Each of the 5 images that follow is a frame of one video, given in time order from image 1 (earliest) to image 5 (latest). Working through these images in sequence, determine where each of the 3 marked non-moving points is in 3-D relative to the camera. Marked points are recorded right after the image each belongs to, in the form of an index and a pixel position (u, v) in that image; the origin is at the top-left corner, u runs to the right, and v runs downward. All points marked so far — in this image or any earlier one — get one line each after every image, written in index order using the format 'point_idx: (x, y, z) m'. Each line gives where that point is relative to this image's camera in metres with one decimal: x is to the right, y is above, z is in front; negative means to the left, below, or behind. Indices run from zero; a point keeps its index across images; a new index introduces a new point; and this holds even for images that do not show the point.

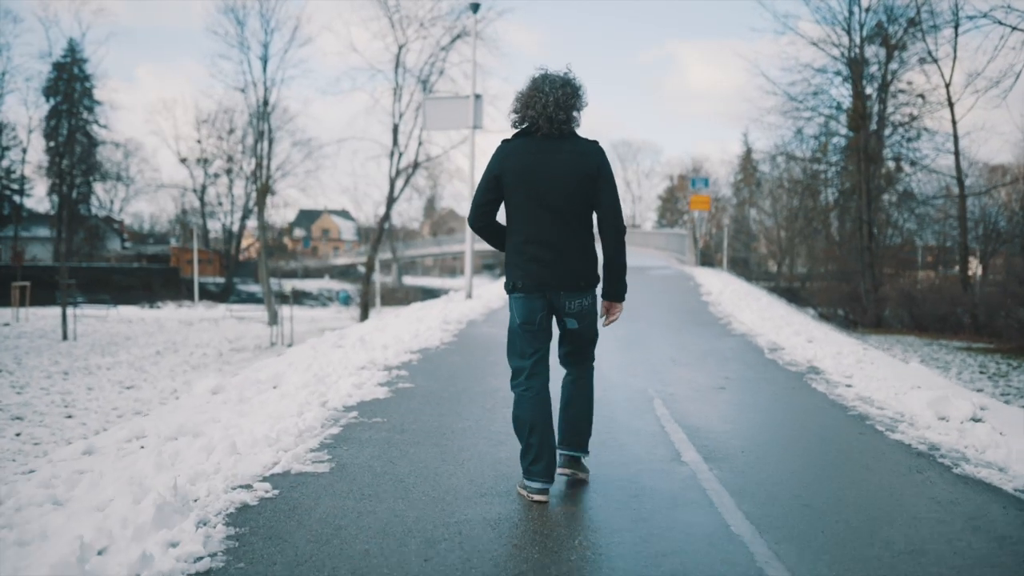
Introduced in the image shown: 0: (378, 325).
0: (-1.8, -0.5, +10.9) m
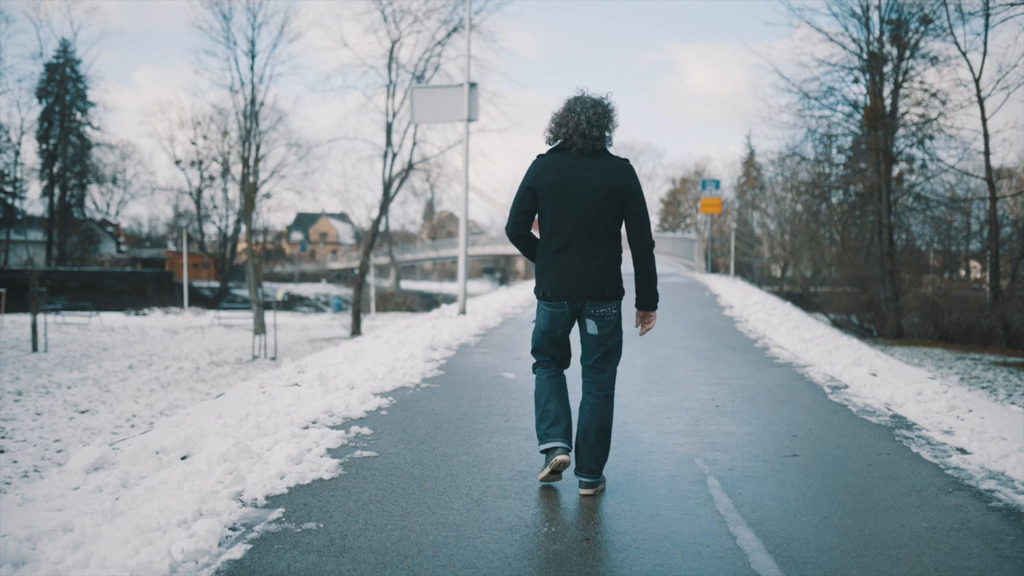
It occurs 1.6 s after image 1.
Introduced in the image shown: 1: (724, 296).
0: (-1.8, -0.8, +9.1) m
1: (+5.3, -0.2, +19.7) m
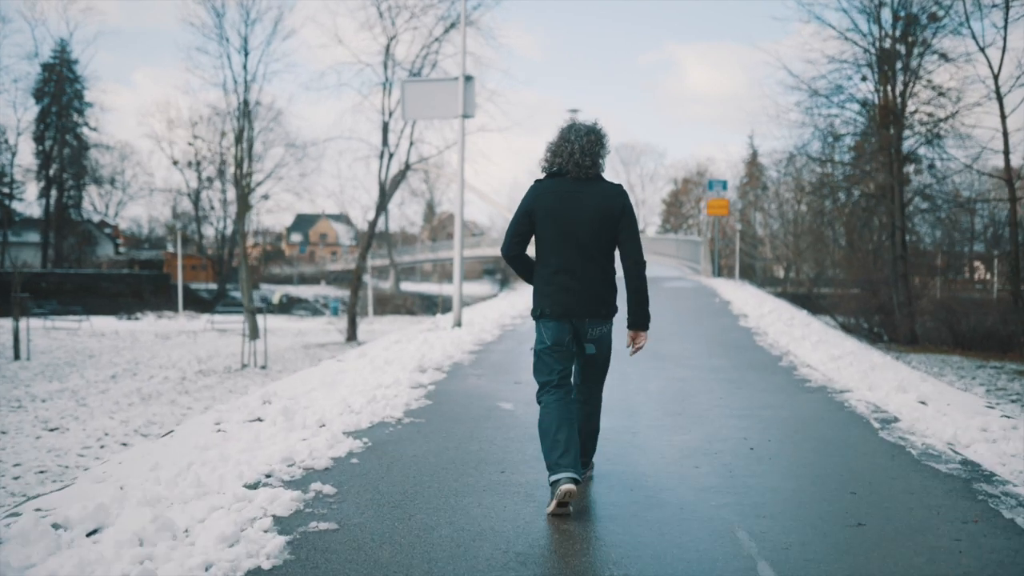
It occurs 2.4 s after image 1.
0: (-1.9, -0.9, +8.1) m
1: (+5.3, -0.4, +18.6) m
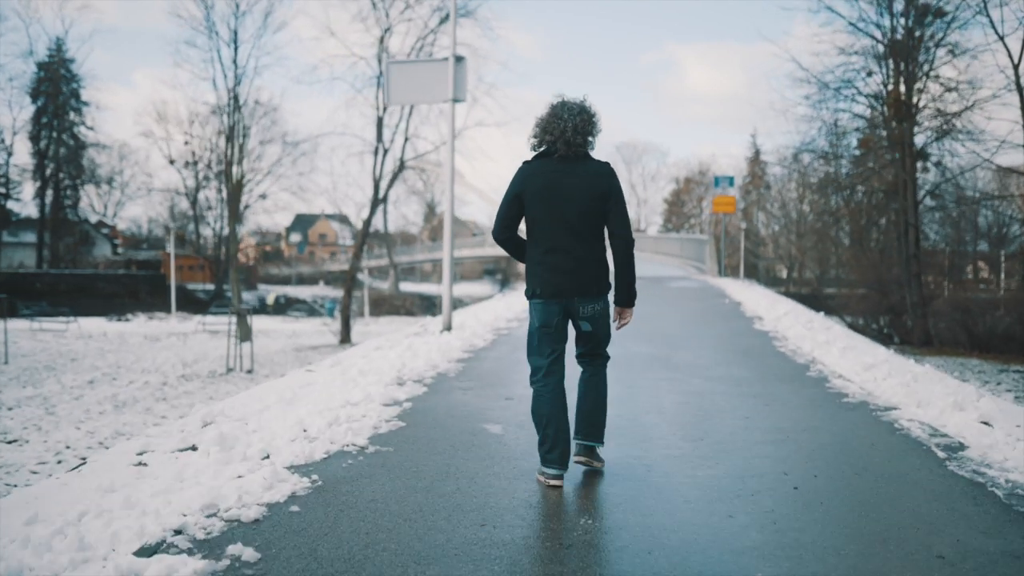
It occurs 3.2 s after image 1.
0: (-1.9, -0.9, +6.9) m
1: (+5.2, -0.4, +17.5) m
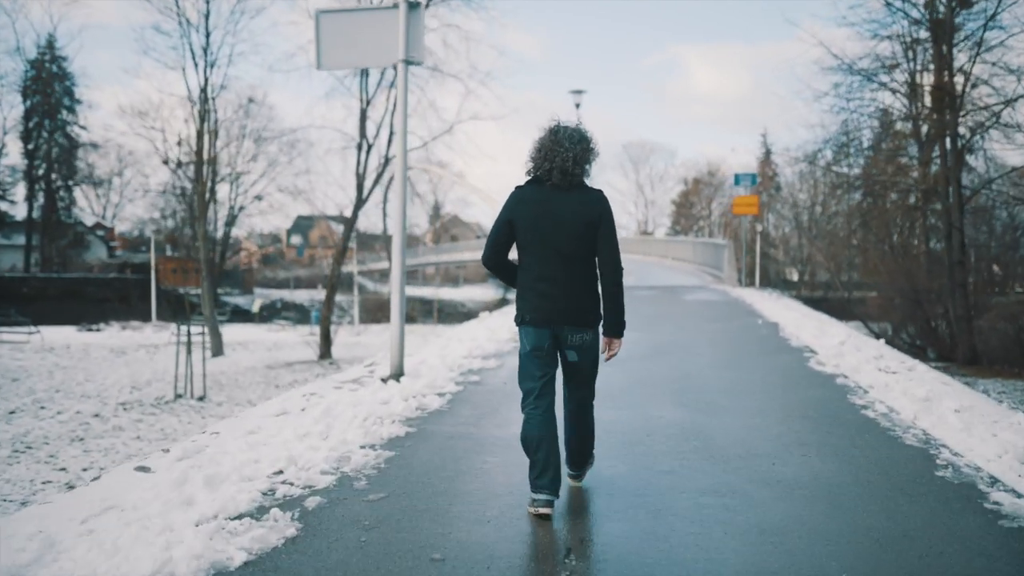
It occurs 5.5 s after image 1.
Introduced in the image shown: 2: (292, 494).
0: (-2.3, -1.2, +3.8) m
1: (+4.9, -0.7, +14.3) m
2: (-1.2, -1.2, +4.8) m
